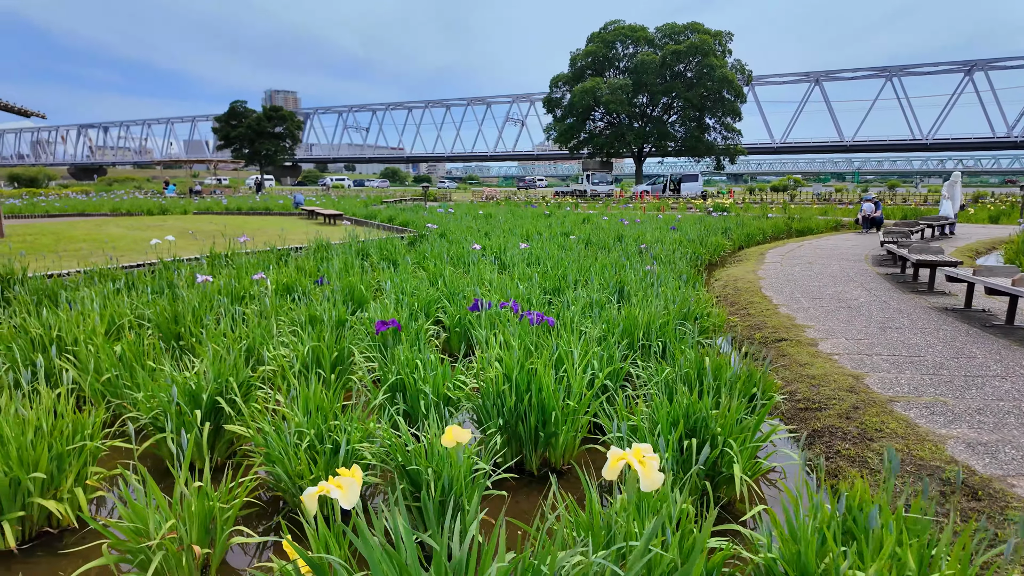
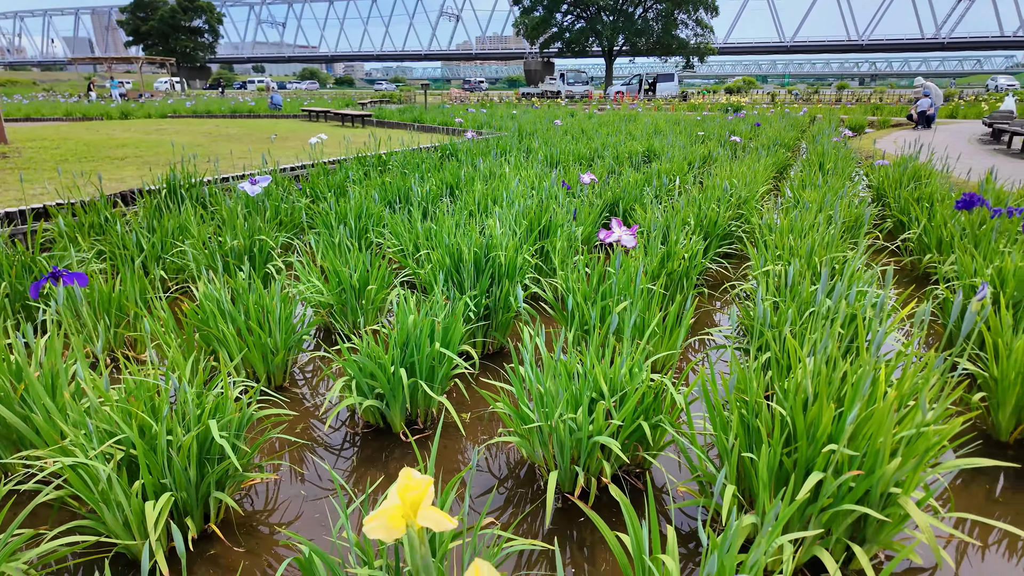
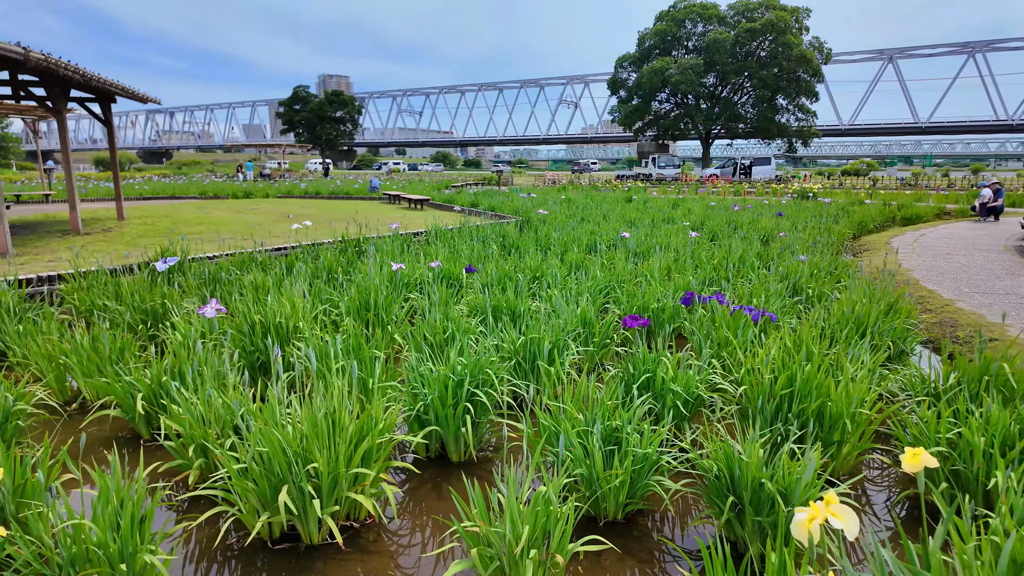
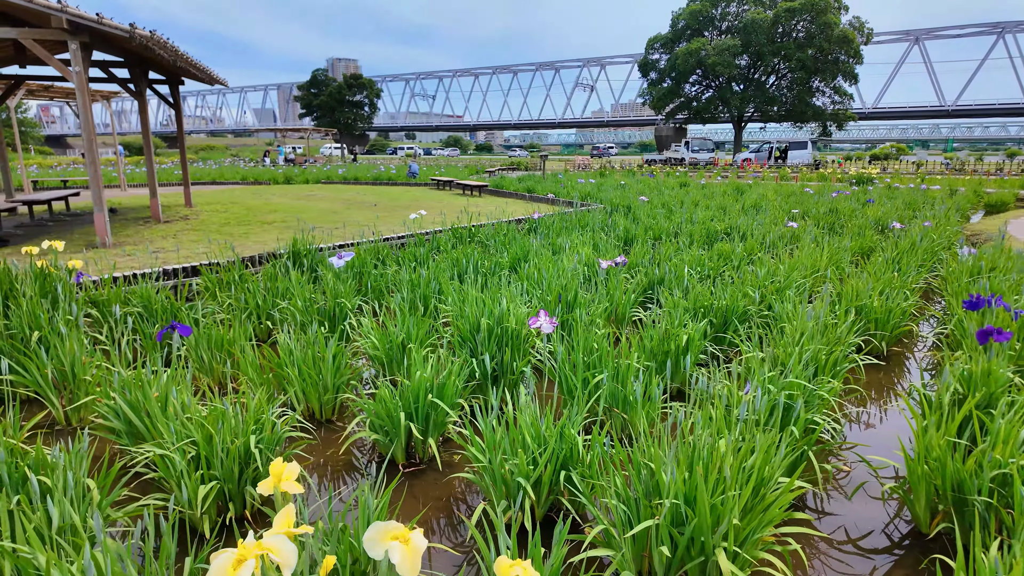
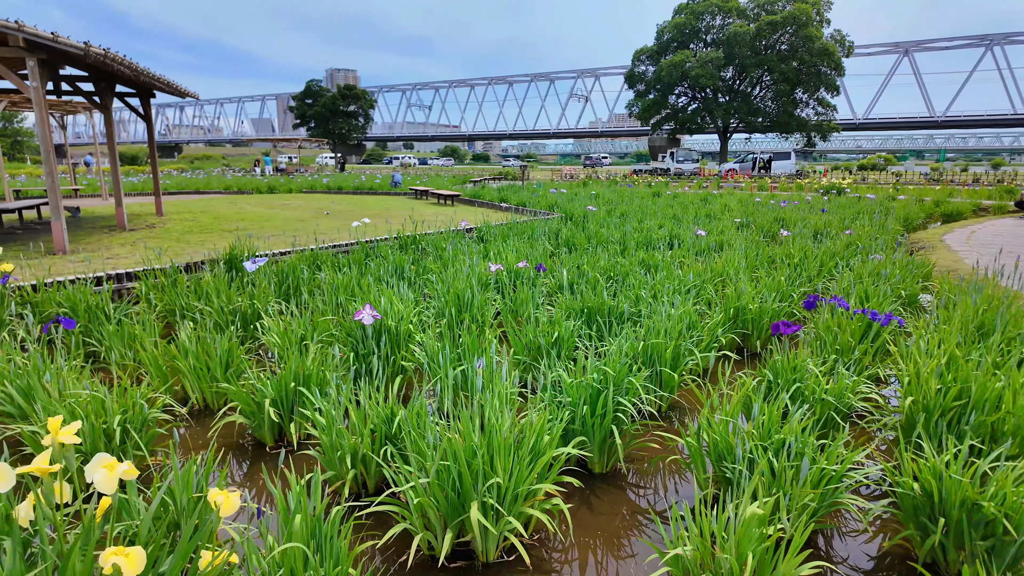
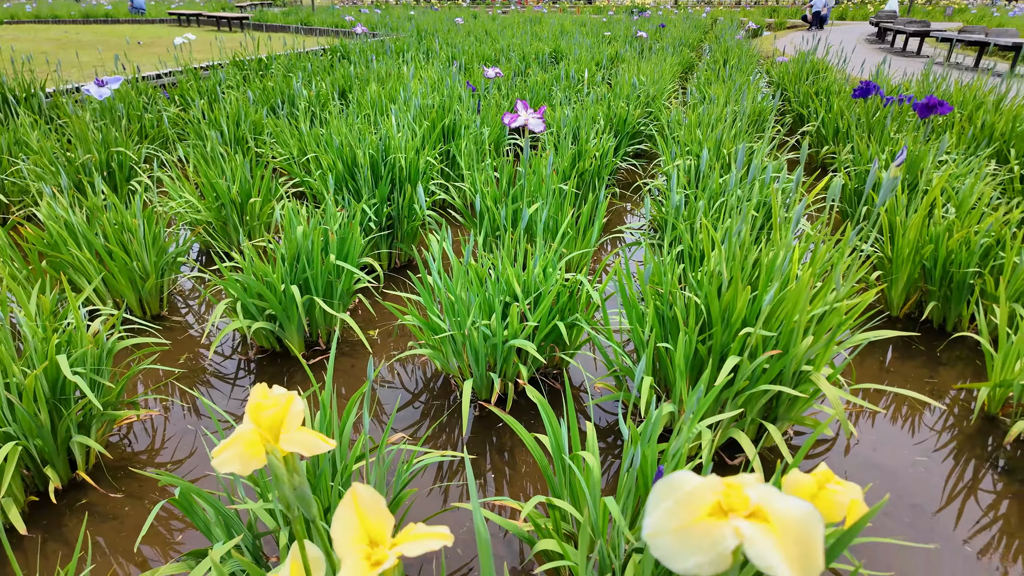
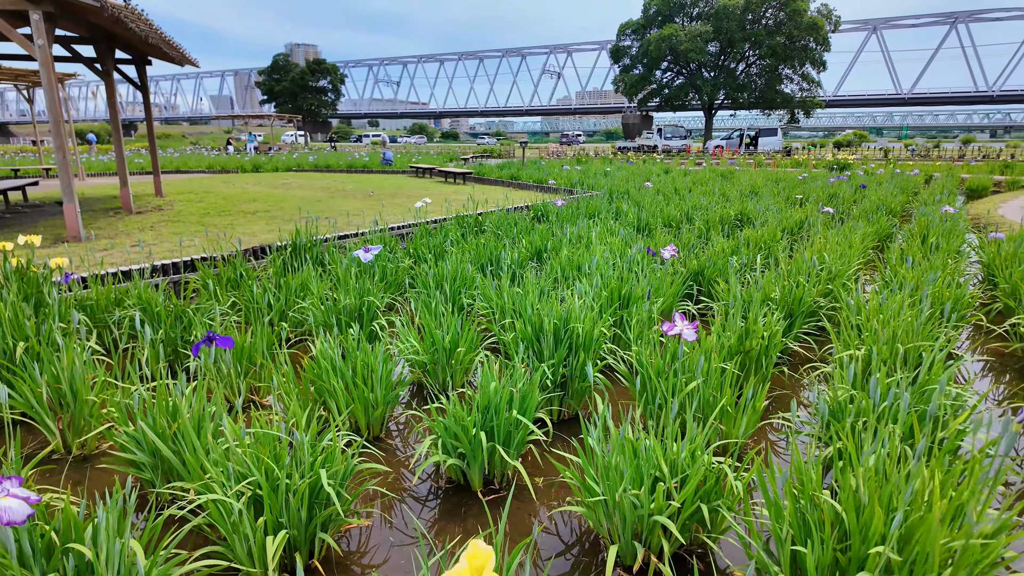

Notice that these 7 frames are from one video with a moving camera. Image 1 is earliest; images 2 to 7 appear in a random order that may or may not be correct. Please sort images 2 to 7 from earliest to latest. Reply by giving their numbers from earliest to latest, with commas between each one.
3, 5, 4, 7, 2, 6
